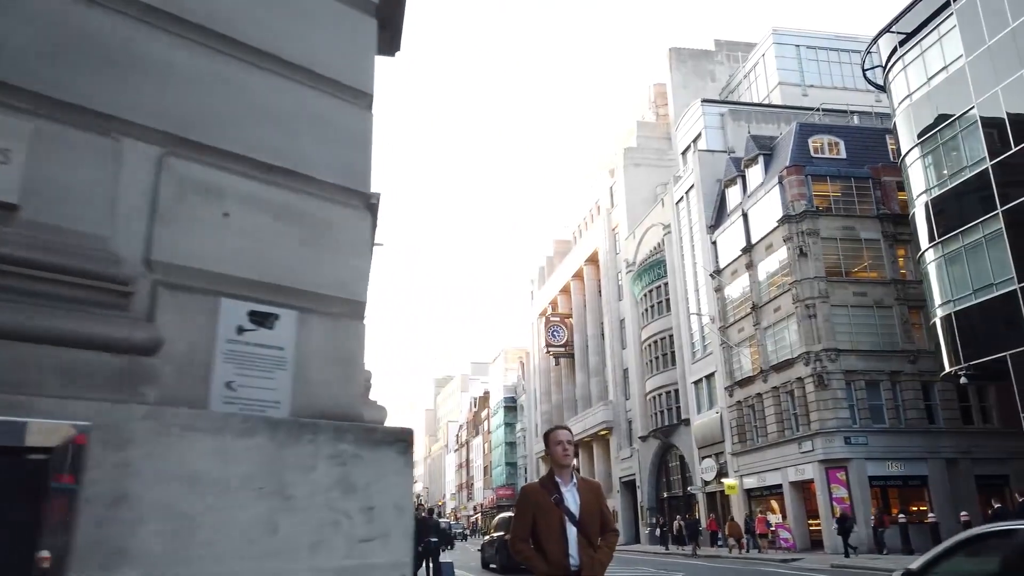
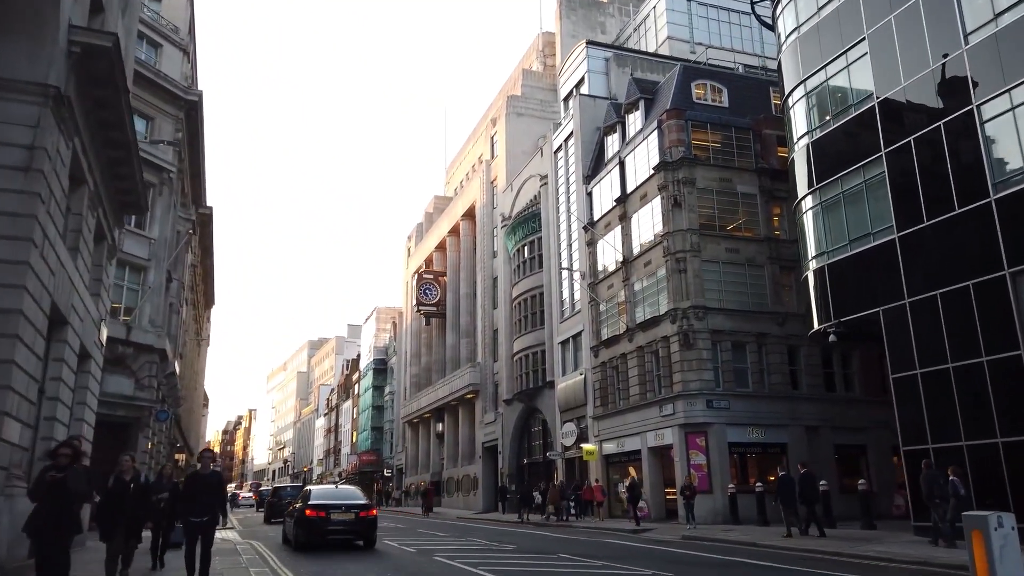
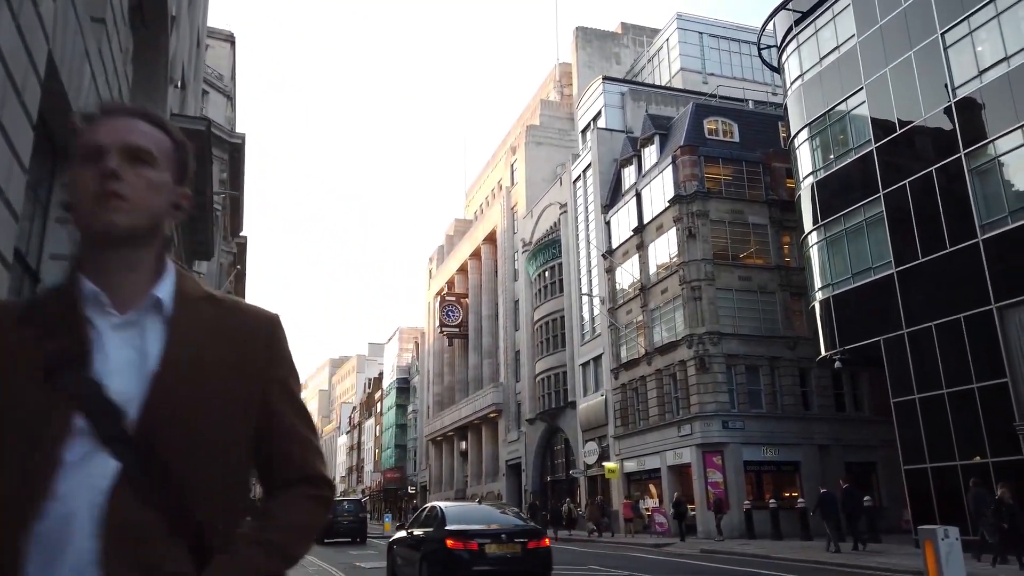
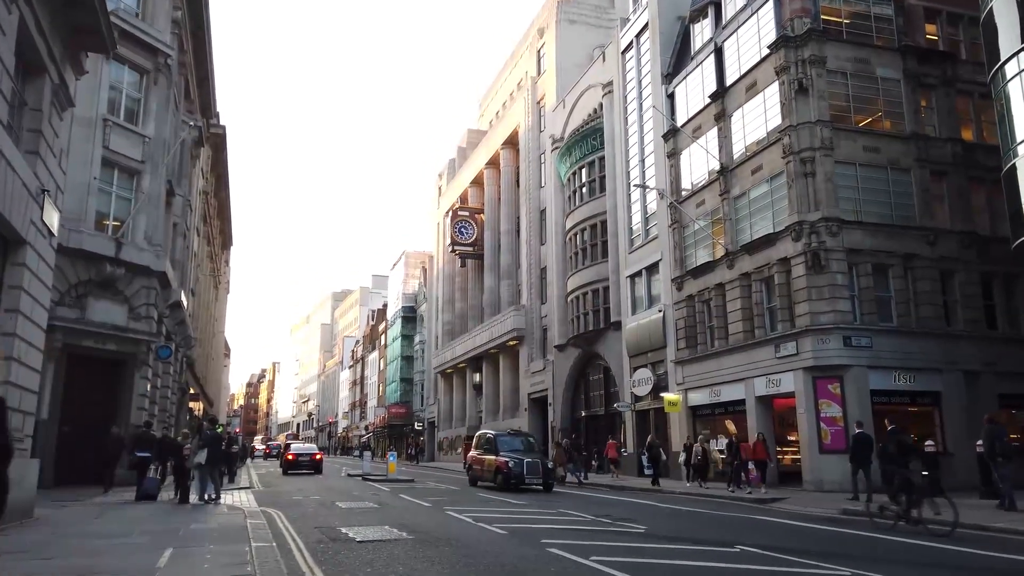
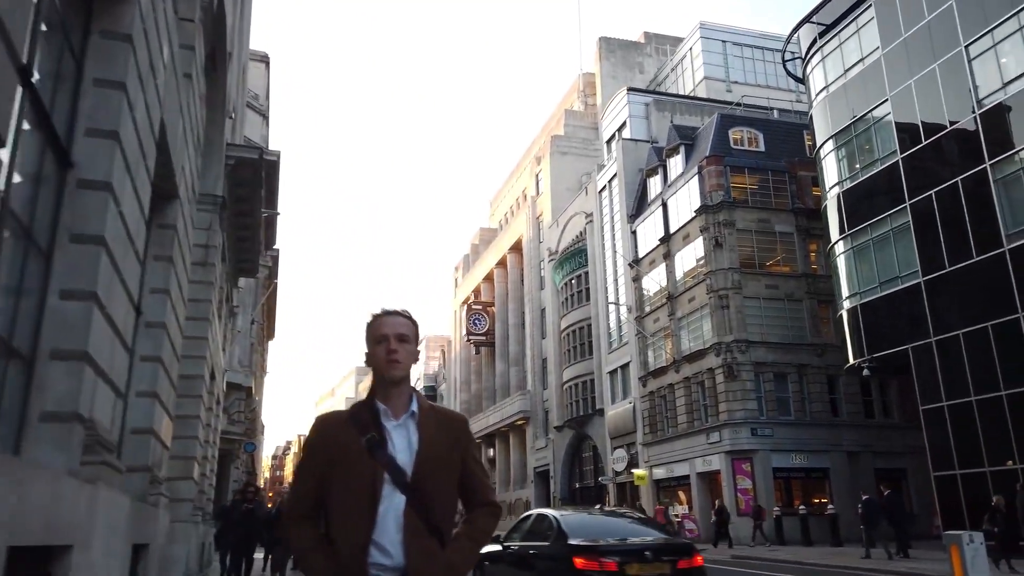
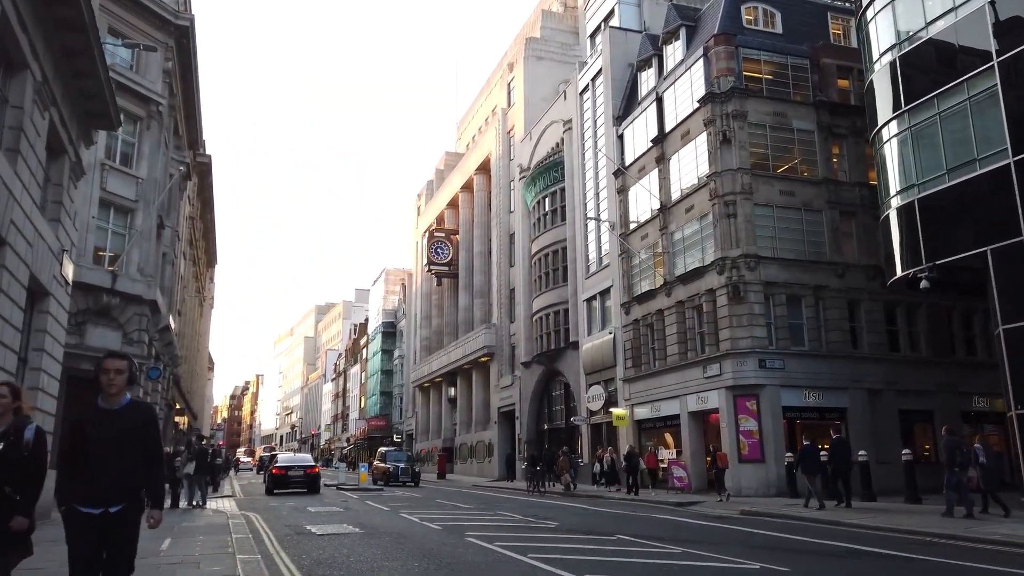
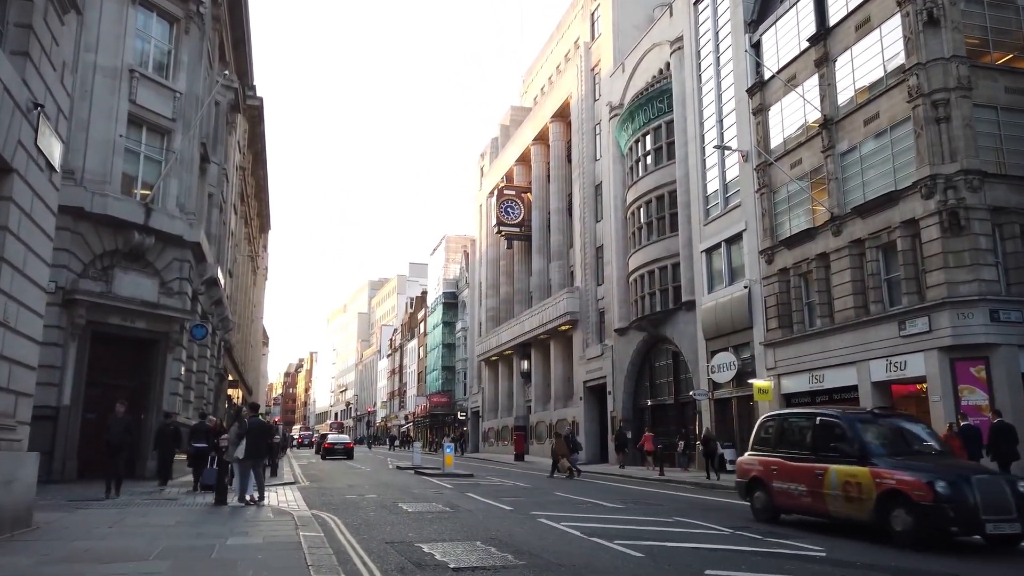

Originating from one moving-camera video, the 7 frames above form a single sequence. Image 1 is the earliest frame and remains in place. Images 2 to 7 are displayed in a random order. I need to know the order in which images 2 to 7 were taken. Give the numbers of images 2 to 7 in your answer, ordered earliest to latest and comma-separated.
5, 3, 2, 6, 4, 7
